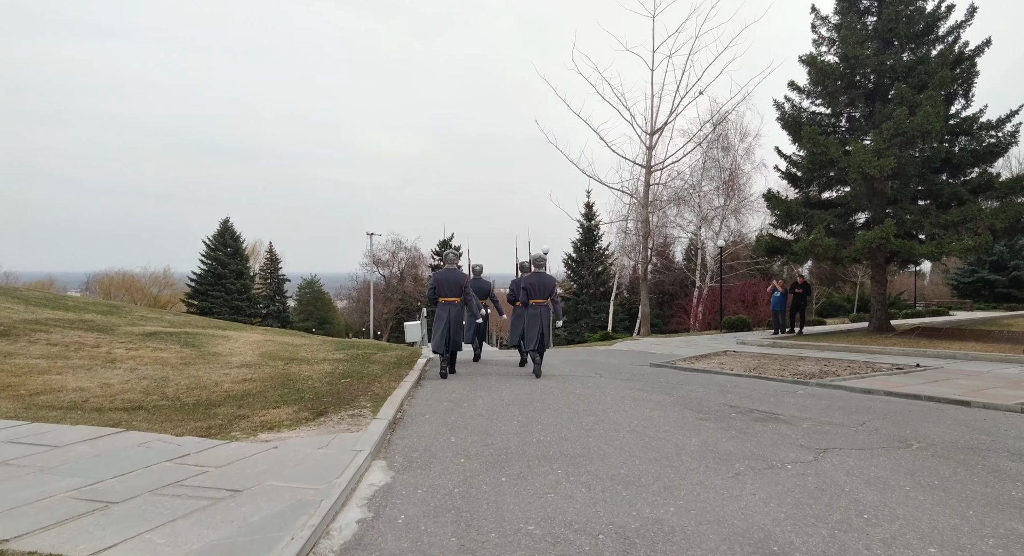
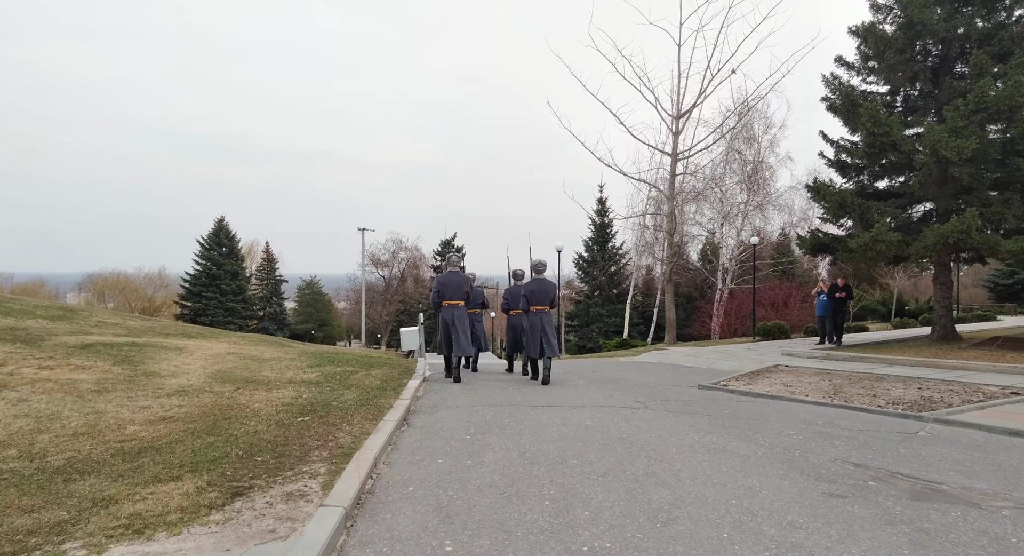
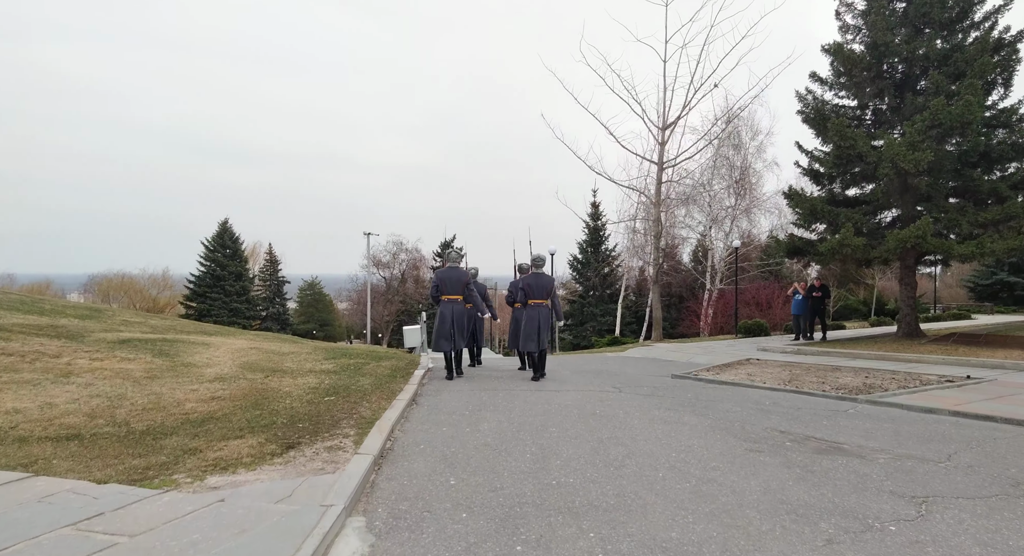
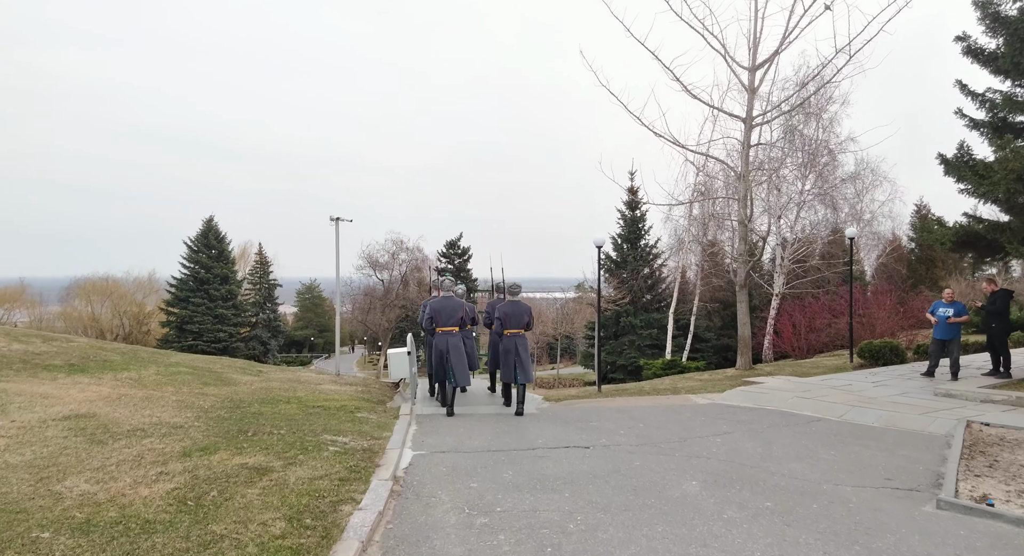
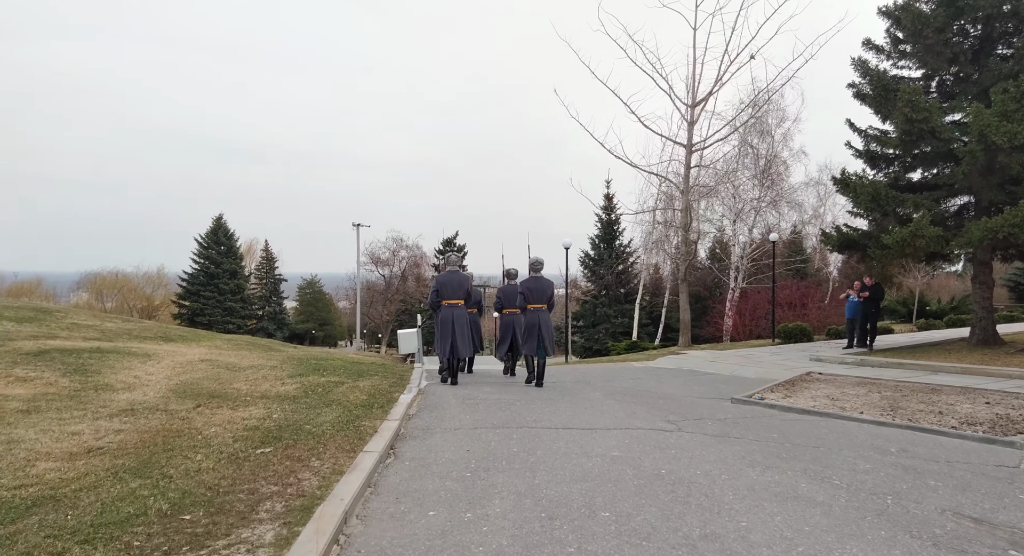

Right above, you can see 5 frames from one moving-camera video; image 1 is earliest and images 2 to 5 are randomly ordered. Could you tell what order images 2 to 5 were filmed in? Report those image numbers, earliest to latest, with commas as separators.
3, 2, 5, 4
